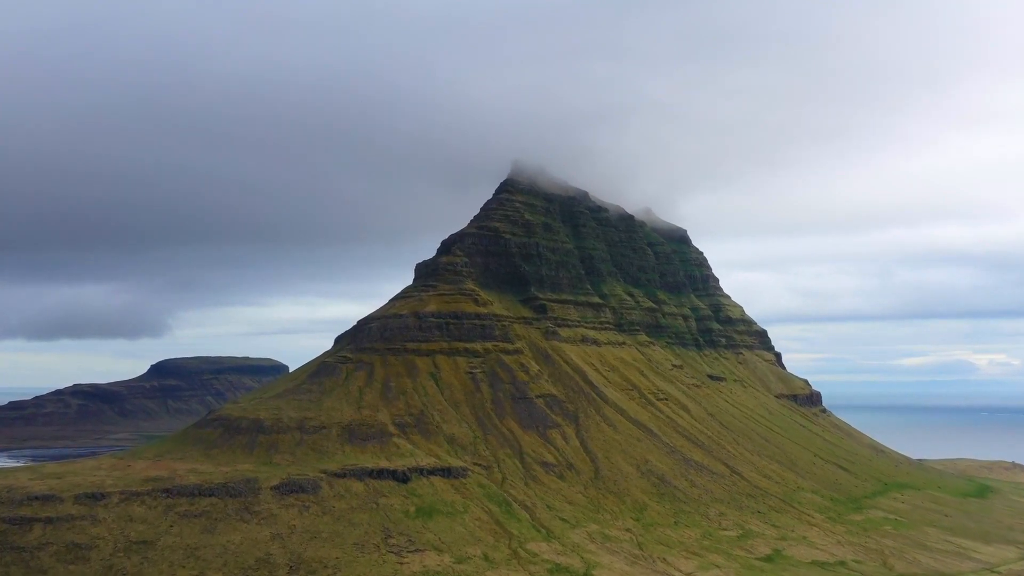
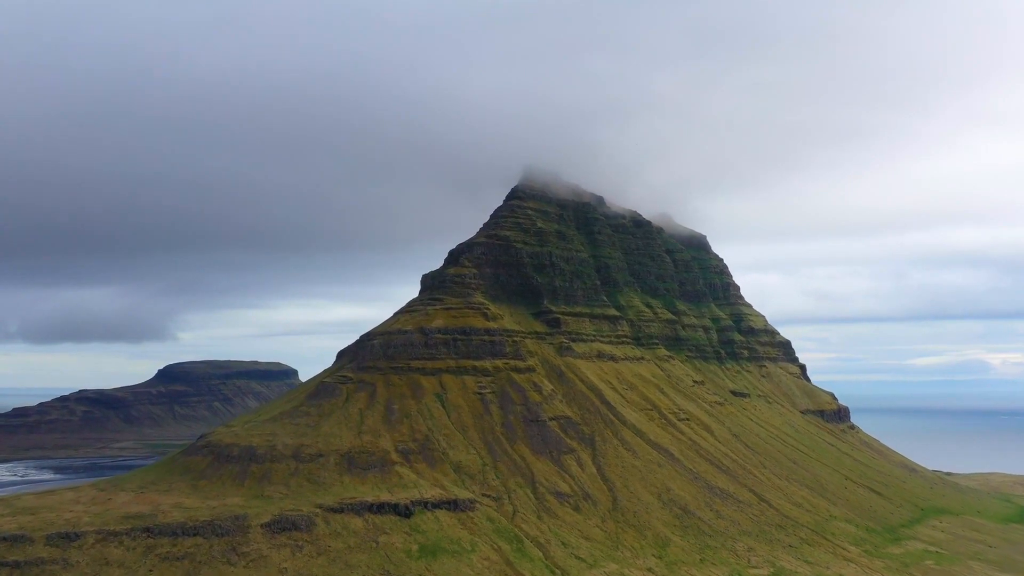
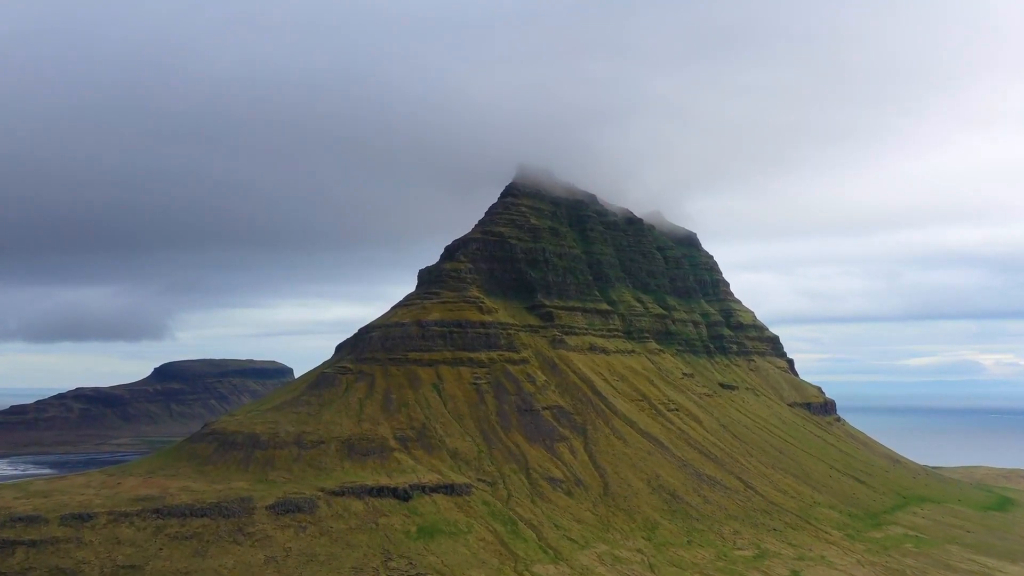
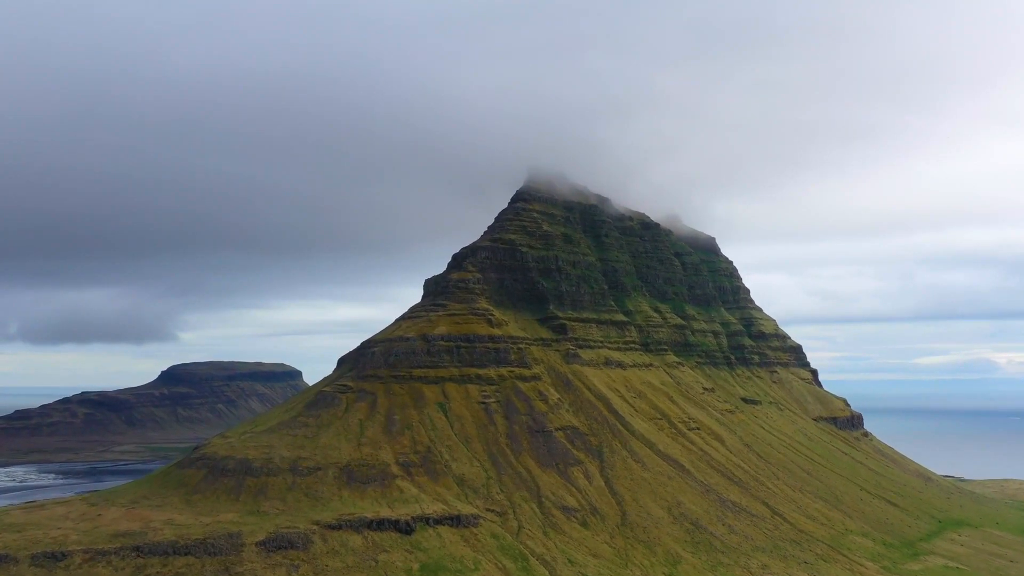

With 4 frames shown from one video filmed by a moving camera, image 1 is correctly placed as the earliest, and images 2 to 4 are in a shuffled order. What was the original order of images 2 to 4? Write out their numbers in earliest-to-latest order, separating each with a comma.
3, 2, 4
